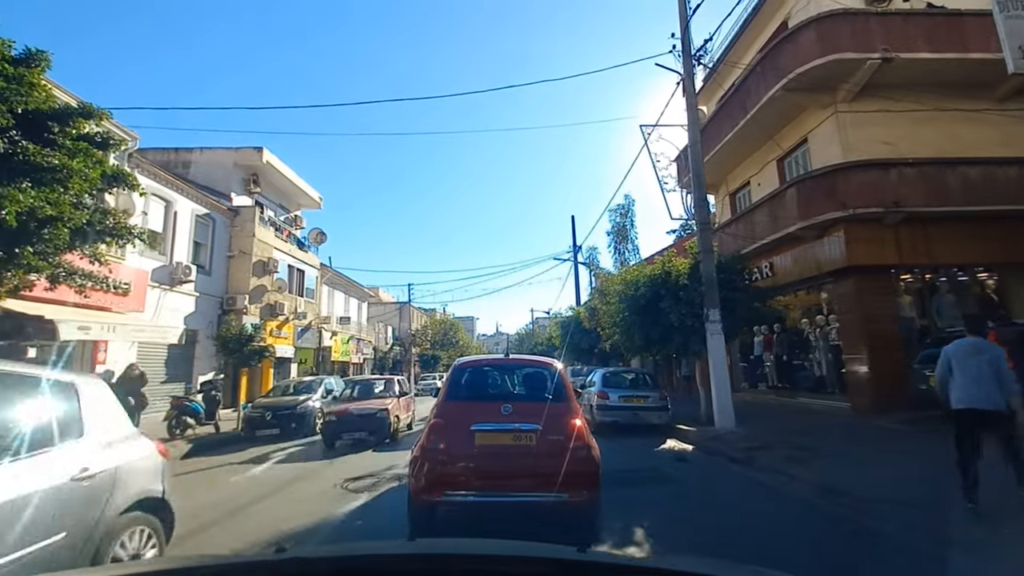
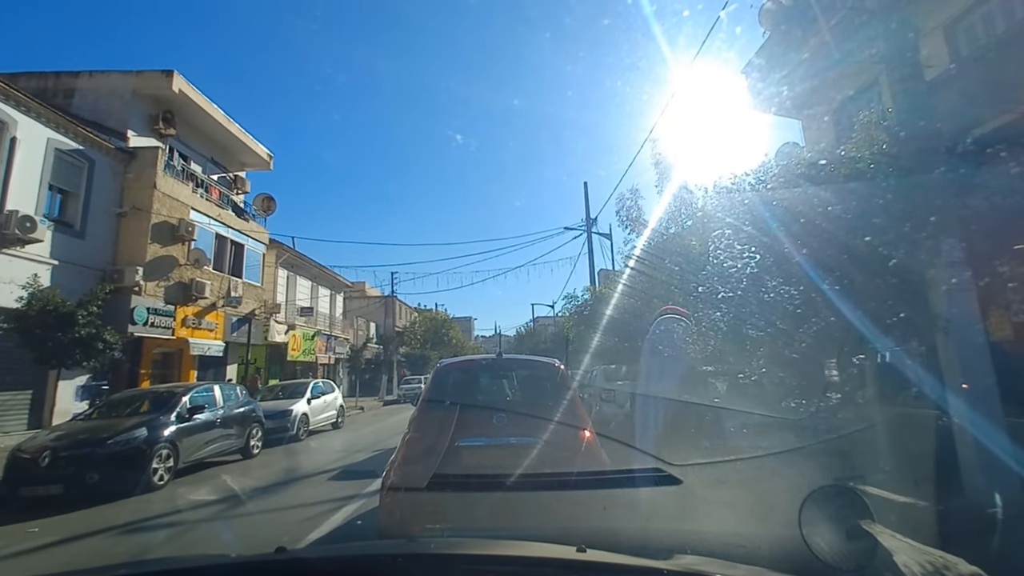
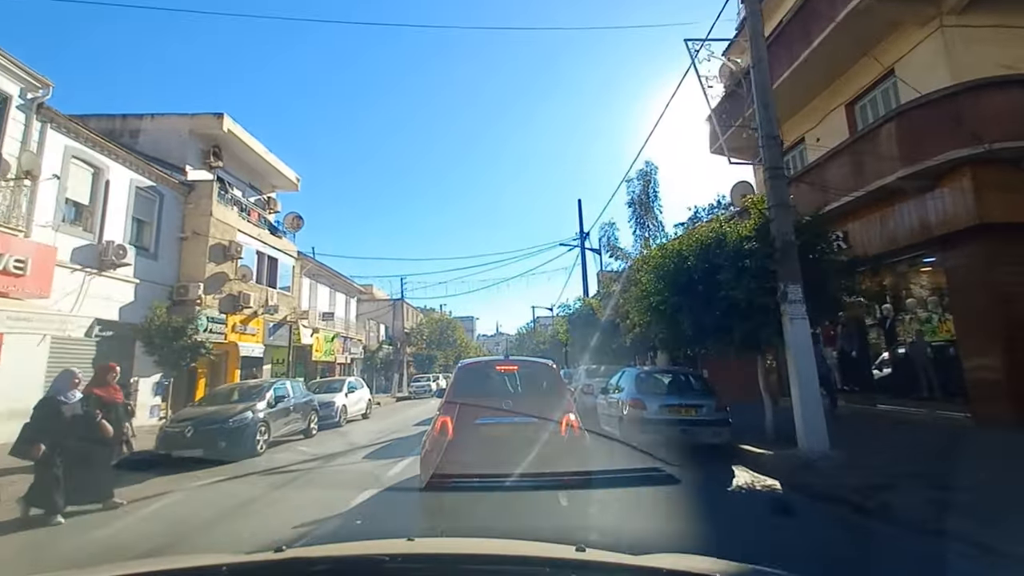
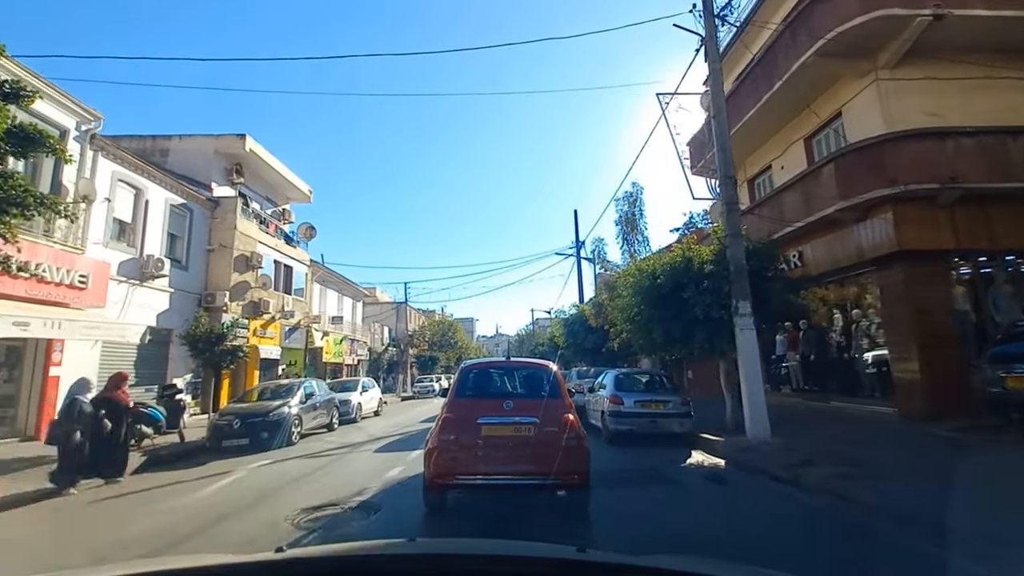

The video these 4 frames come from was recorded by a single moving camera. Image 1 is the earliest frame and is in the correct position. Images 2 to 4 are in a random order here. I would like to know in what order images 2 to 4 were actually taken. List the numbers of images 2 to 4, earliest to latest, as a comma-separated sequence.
4, 3, 2
